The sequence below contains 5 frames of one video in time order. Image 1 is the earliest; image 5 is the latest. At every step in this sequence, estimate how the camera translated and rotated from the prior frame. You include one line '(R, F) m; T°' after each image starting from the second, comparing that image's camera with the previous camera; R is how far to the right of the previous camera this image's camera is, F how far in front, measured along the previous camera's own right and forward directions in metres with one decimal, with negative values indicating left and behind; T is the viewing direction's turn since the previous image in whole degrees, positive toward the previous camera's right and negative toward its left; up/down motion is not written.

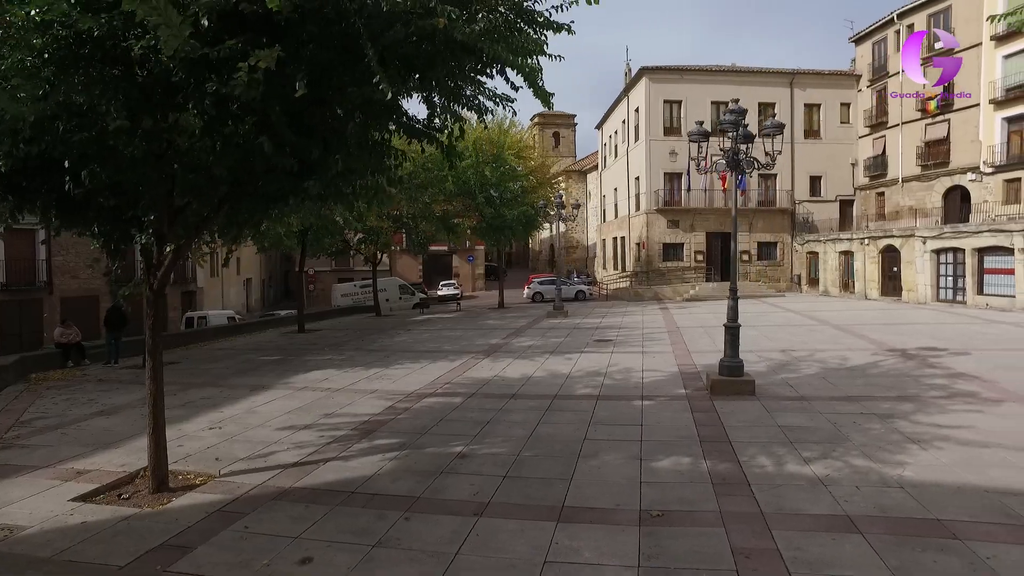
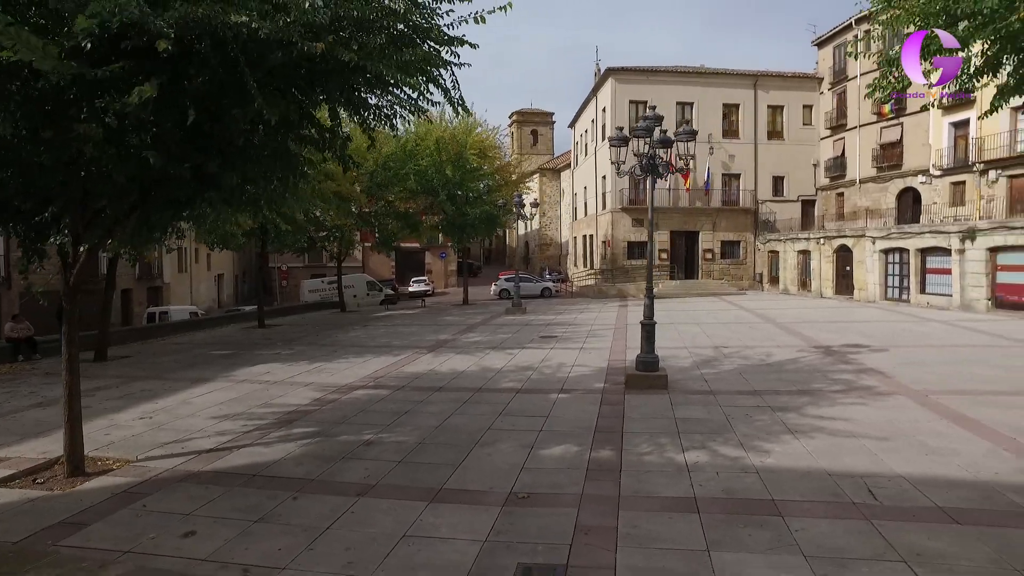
(+0.9, -0.5) m; +1°
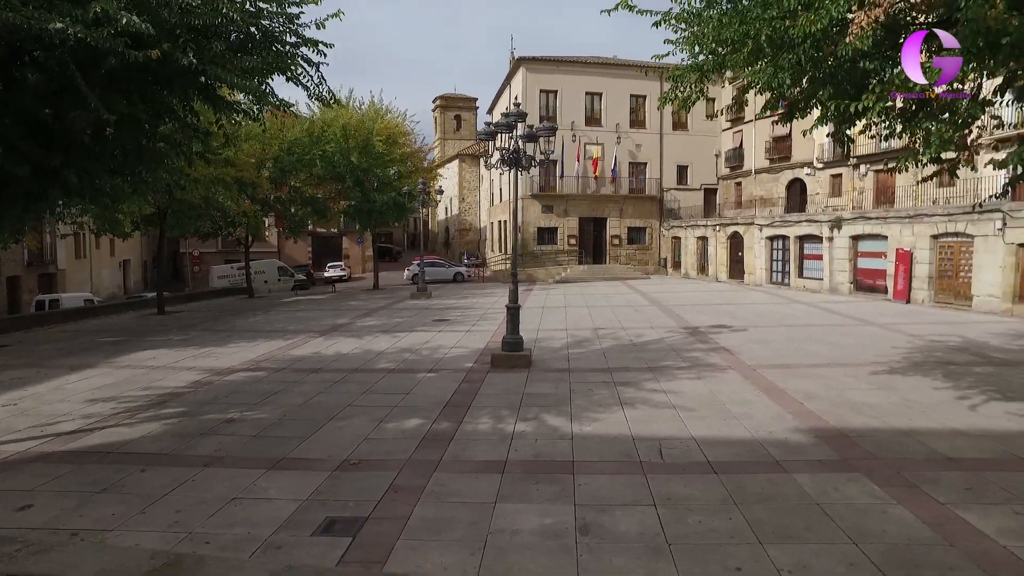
(+0.9, -0.7) m; +5°
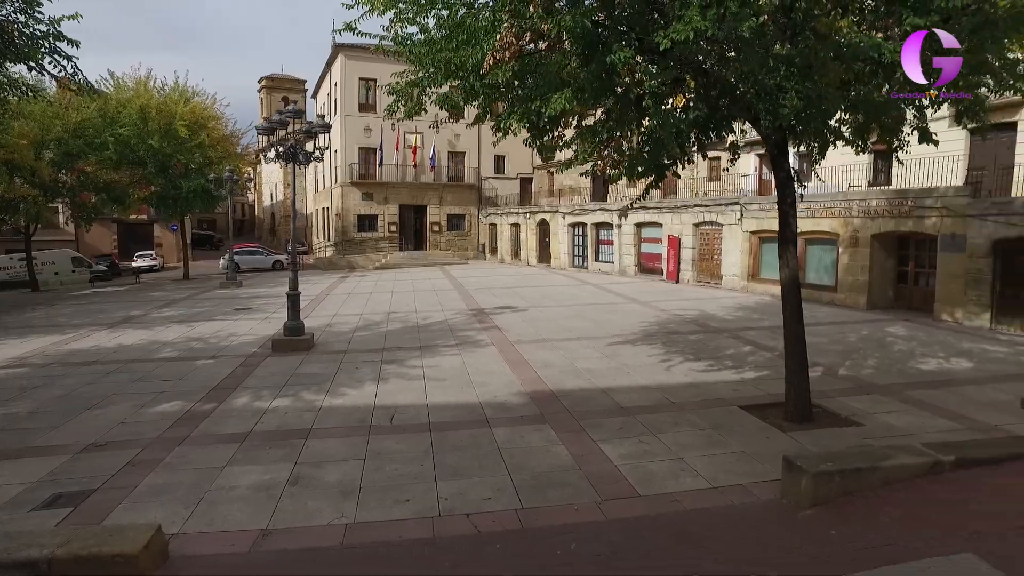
(+1.0, -1.1) m; +12°
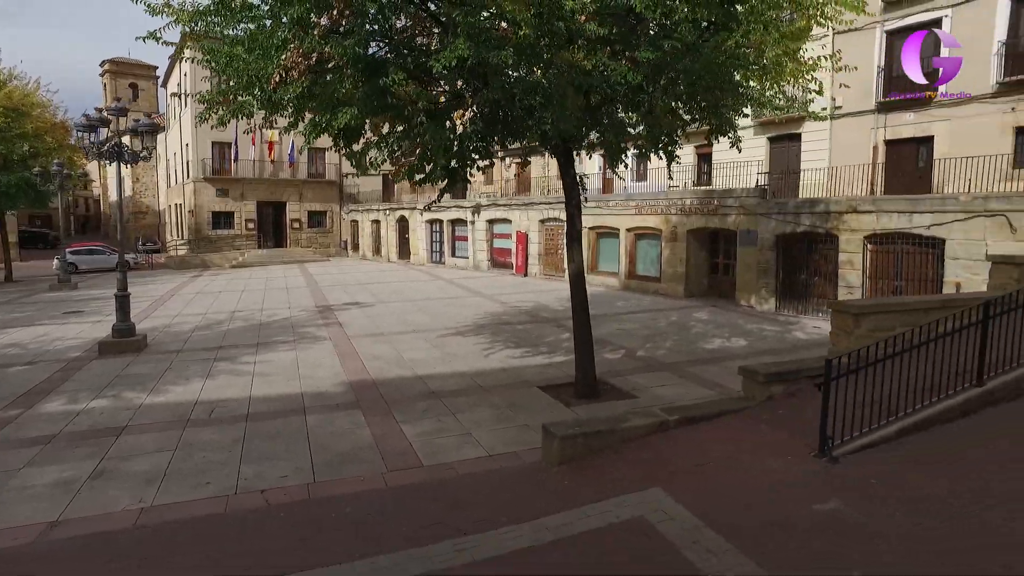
(+0.7, -0.7) m; +9°
